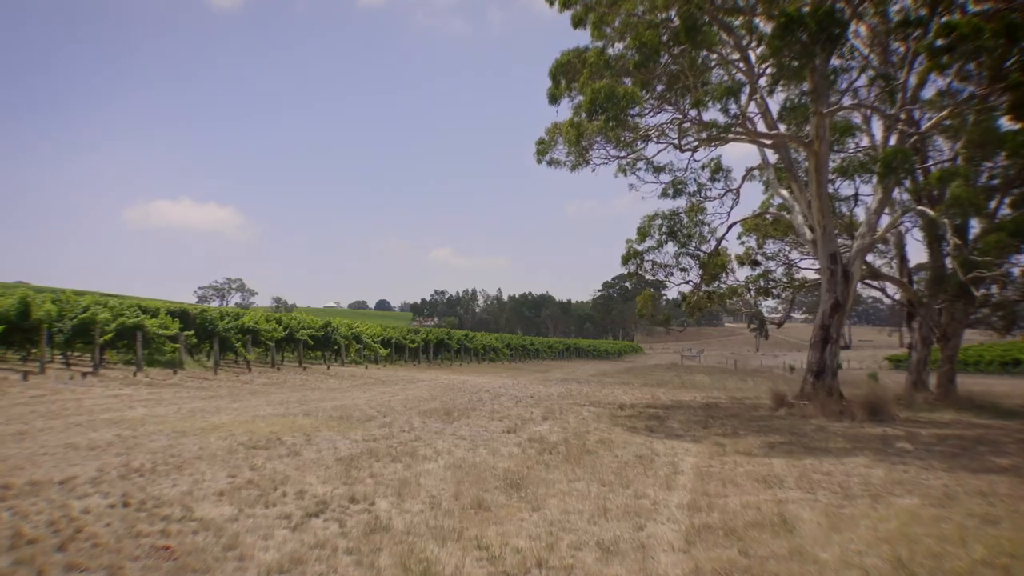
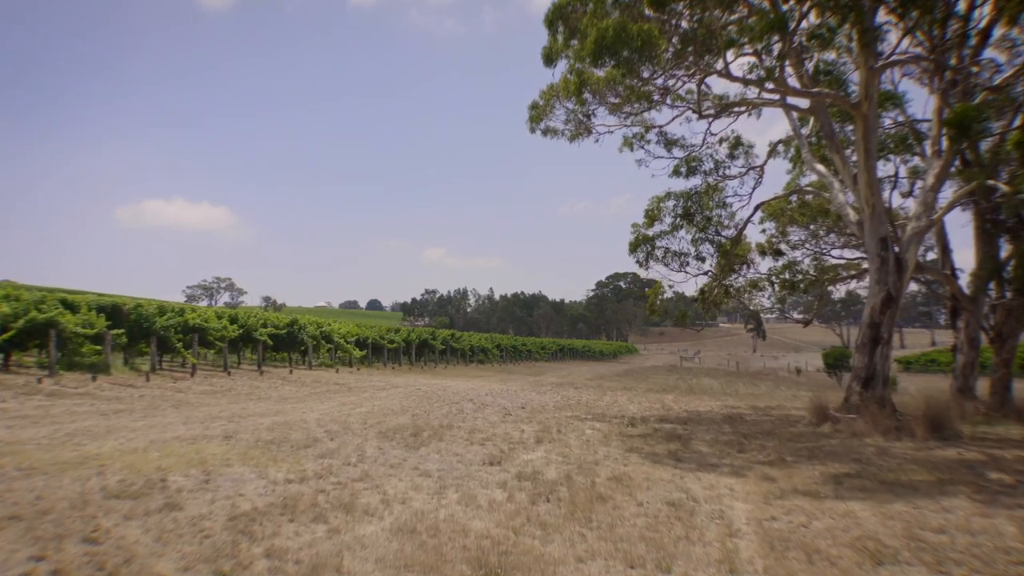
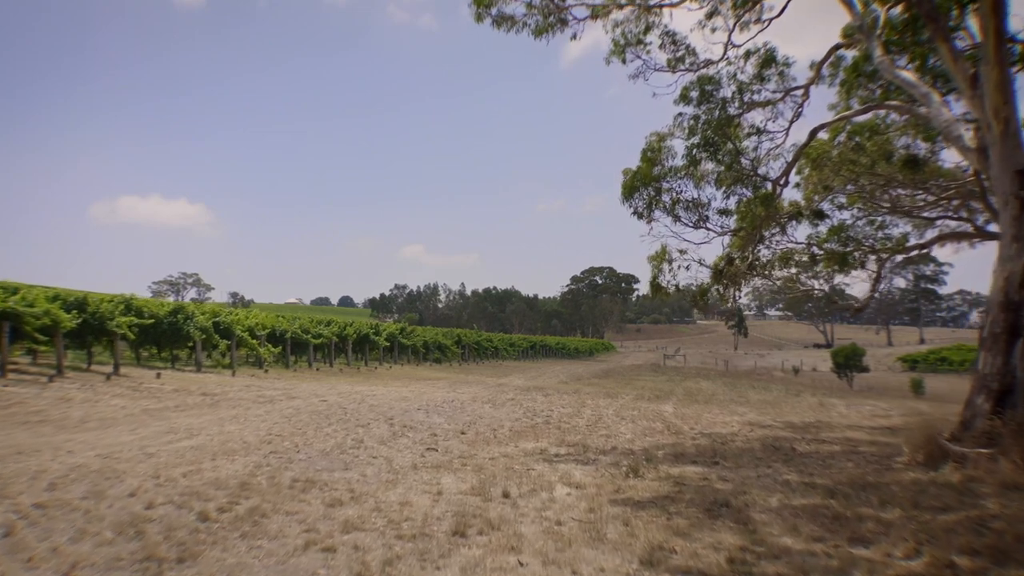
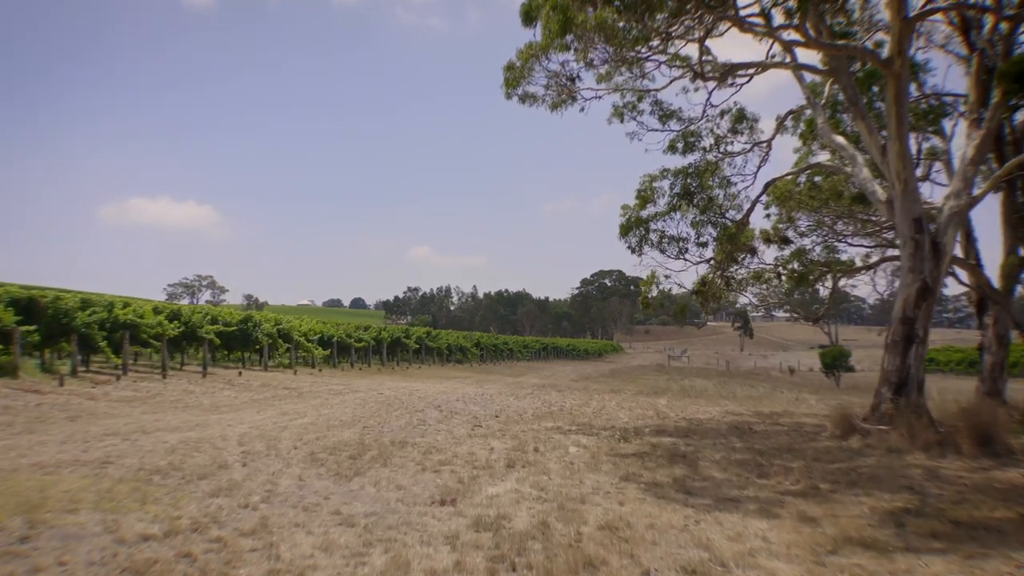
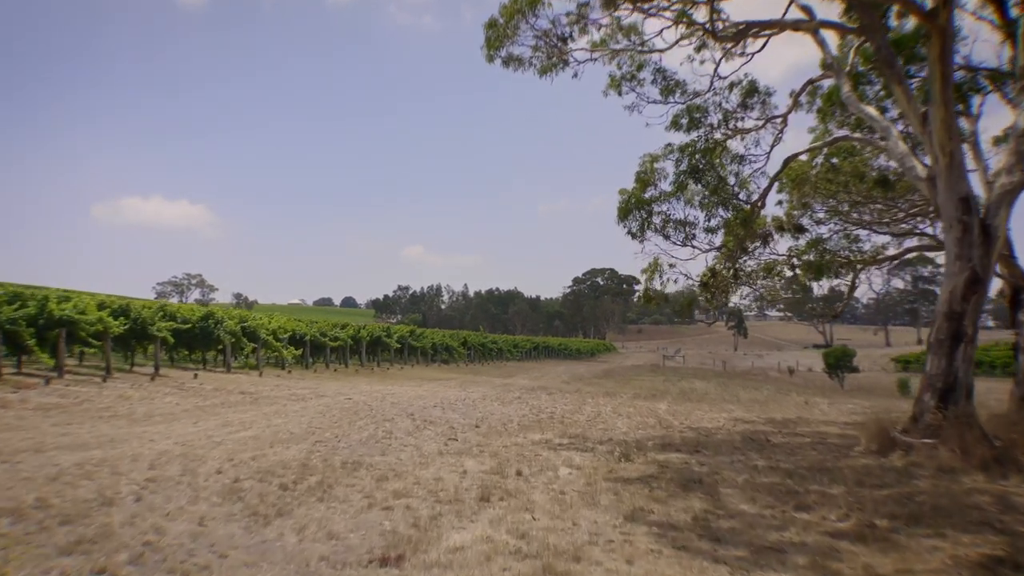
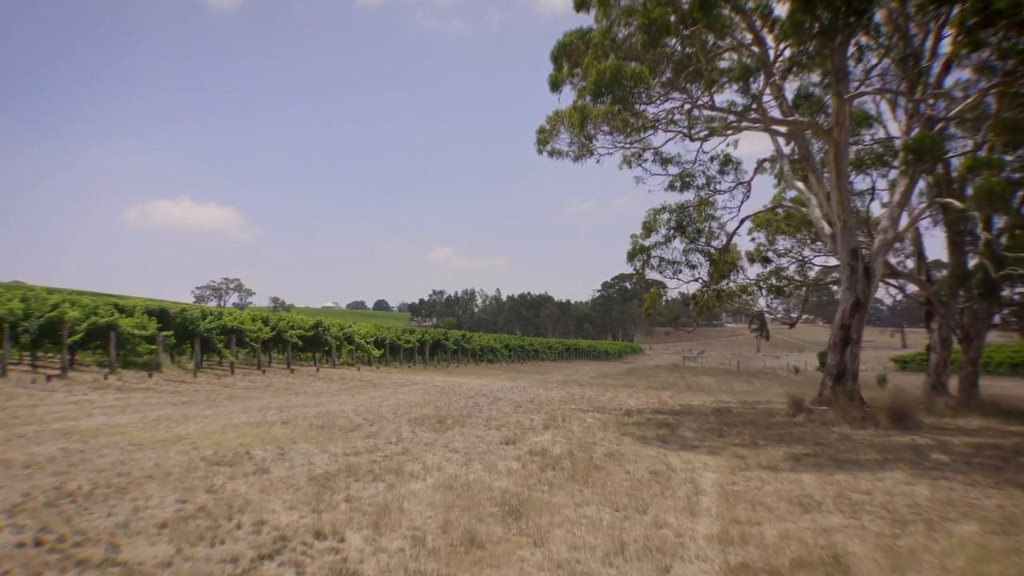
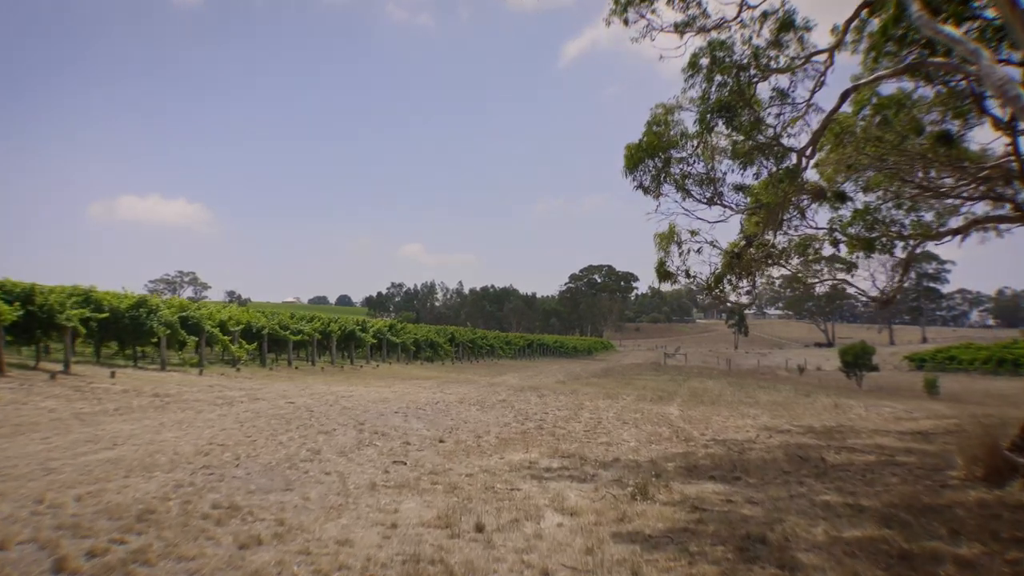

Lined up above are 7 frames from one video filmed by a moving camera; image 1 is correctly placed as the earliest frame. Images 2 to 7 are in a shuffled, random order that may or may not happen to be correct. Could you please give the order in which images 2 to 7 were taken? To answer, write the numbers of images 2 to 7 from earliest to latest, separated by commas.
6, 2, 4, 5, 3, 7
